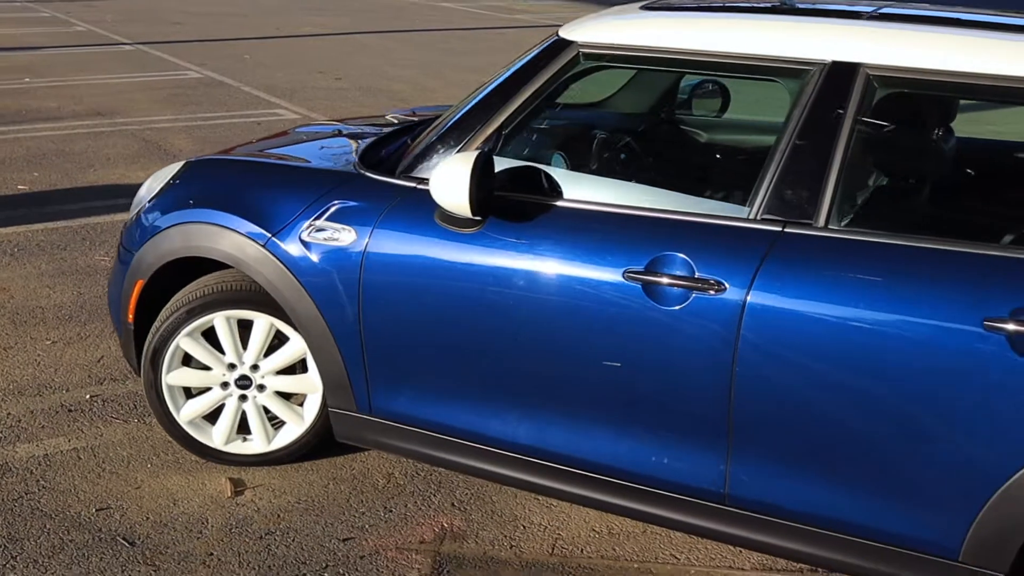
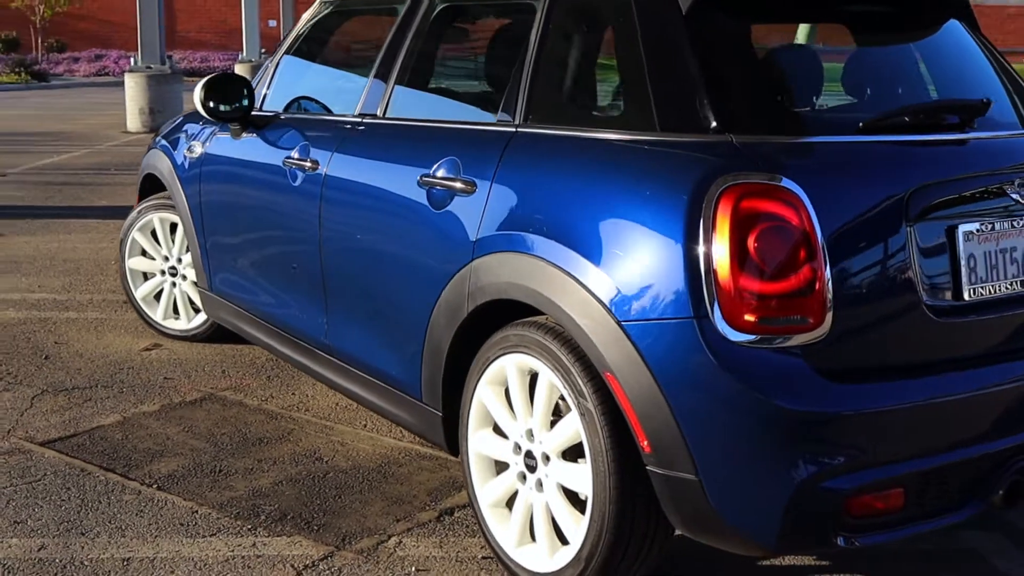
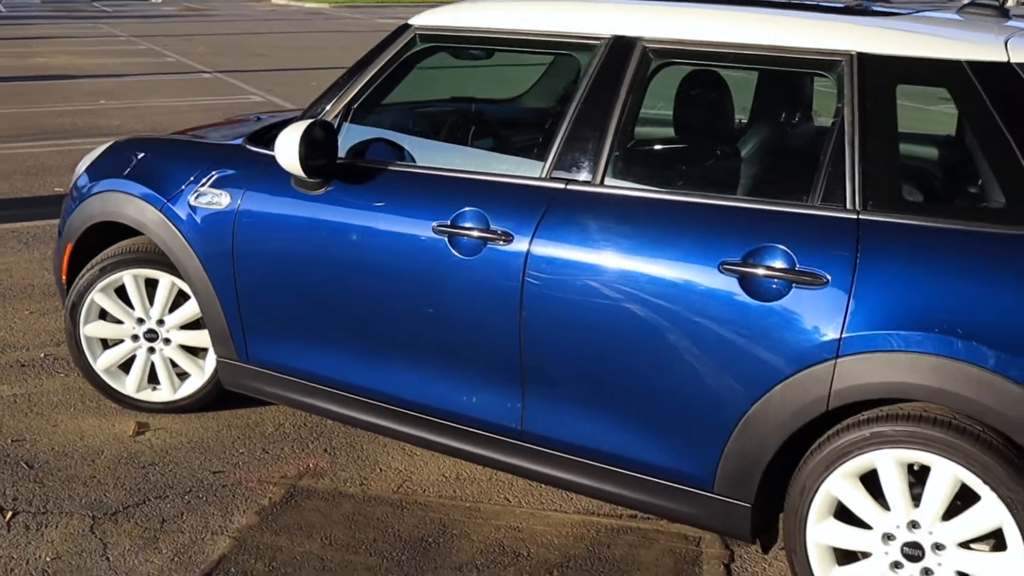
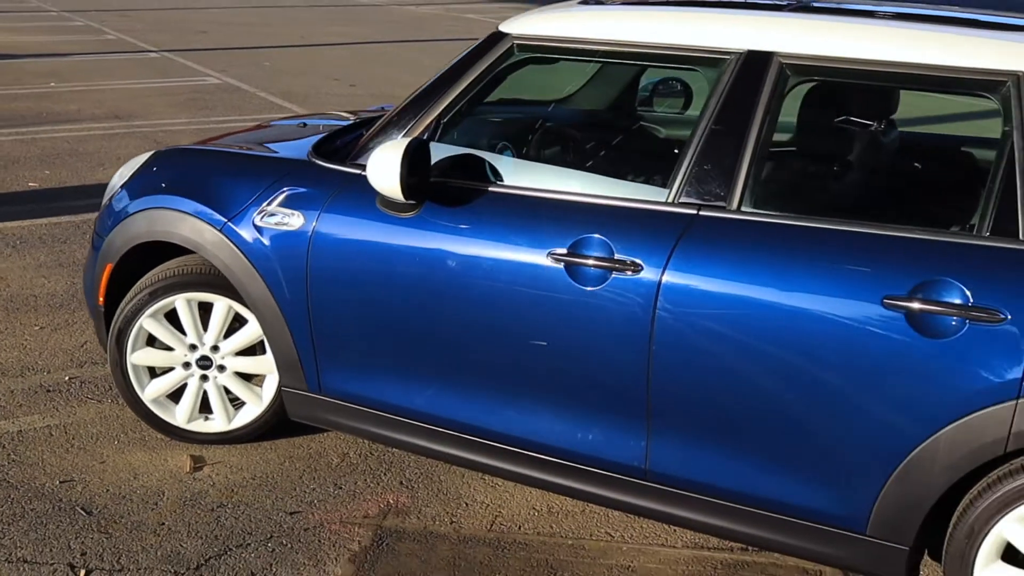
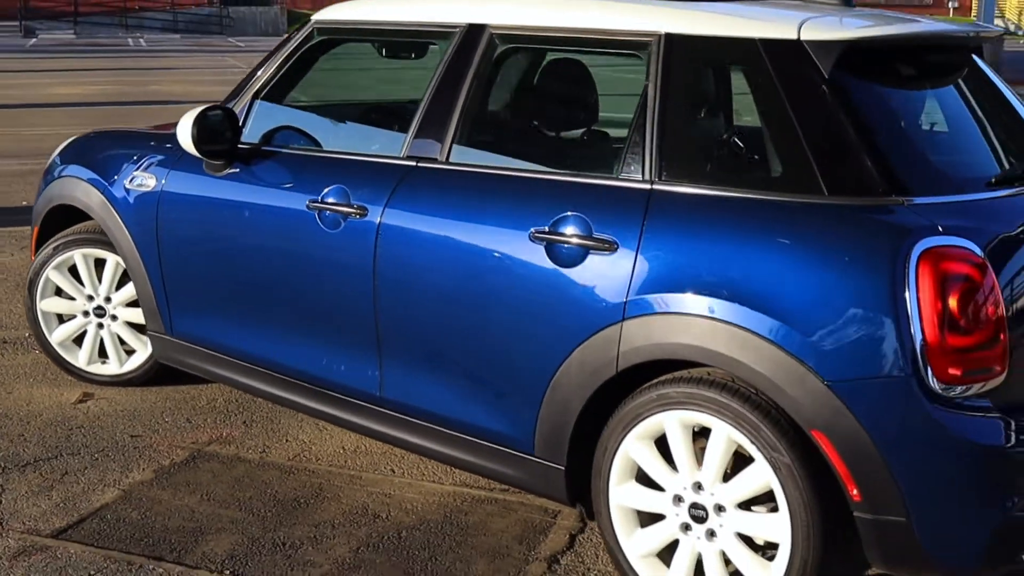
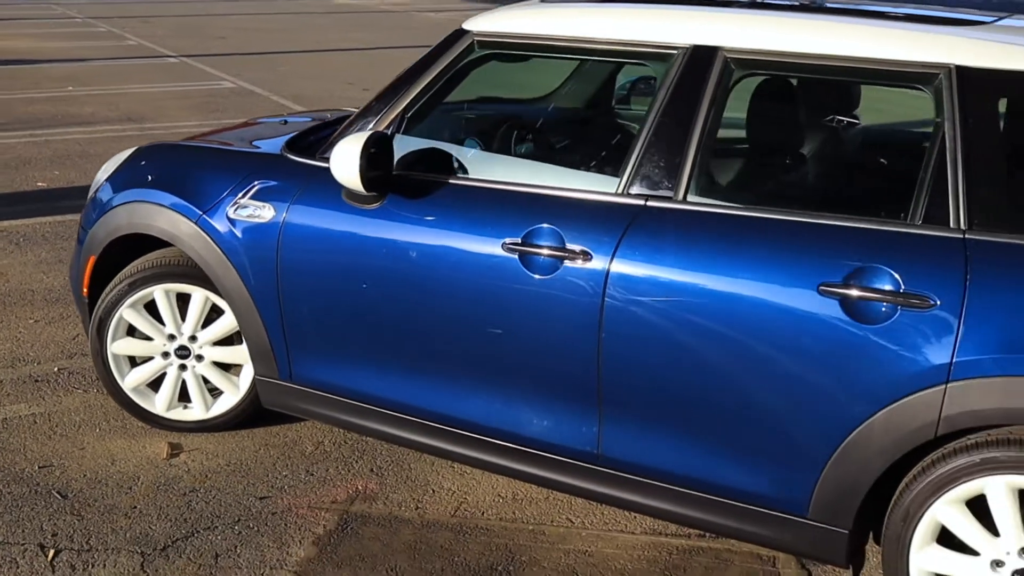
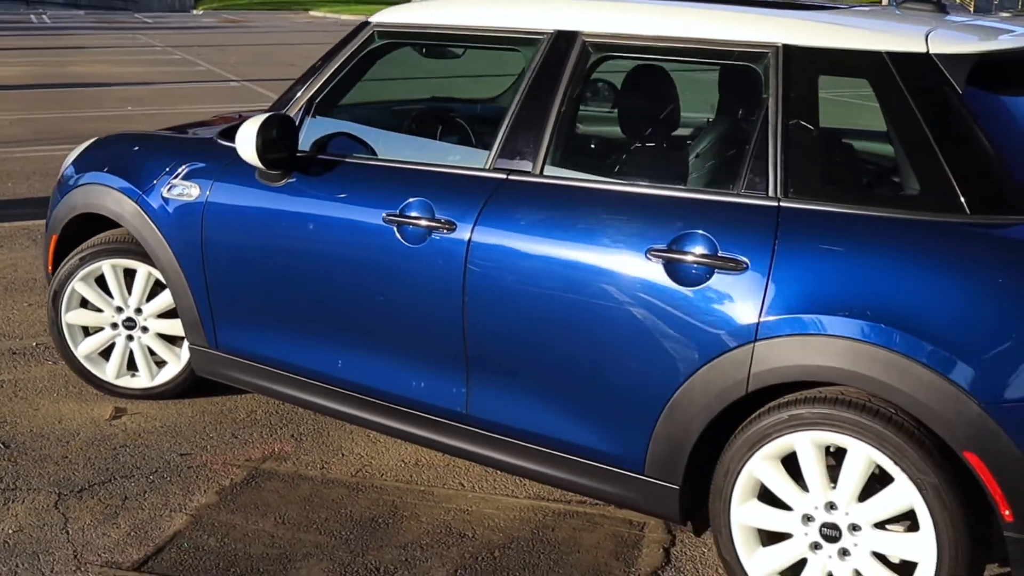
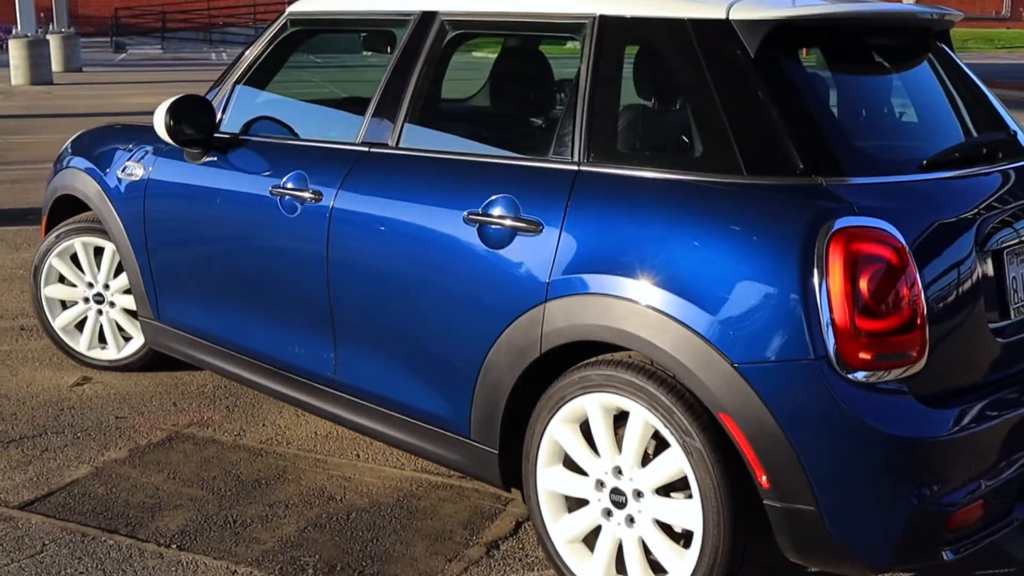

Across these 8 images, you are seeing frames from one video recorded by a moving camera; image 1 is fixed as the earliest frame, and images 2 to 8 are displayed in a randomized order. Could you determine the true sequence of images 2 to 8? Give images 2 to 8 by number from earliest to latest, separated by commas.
4, 6, 3, 7, 5, 8, 2
